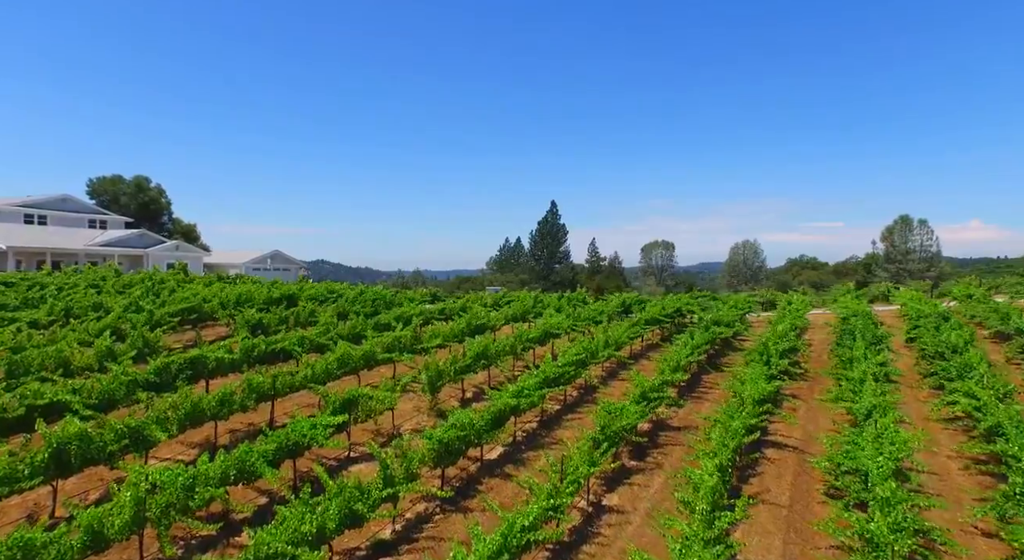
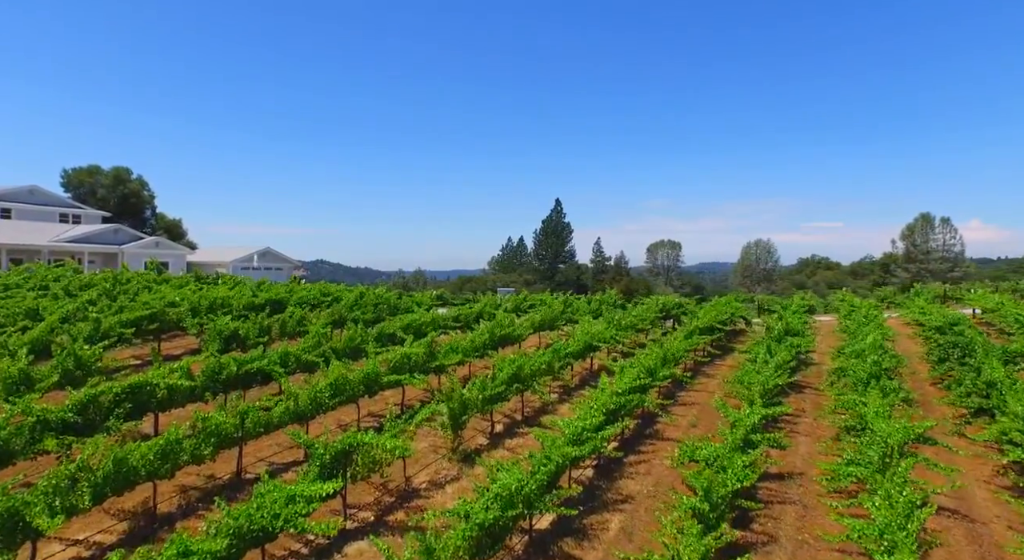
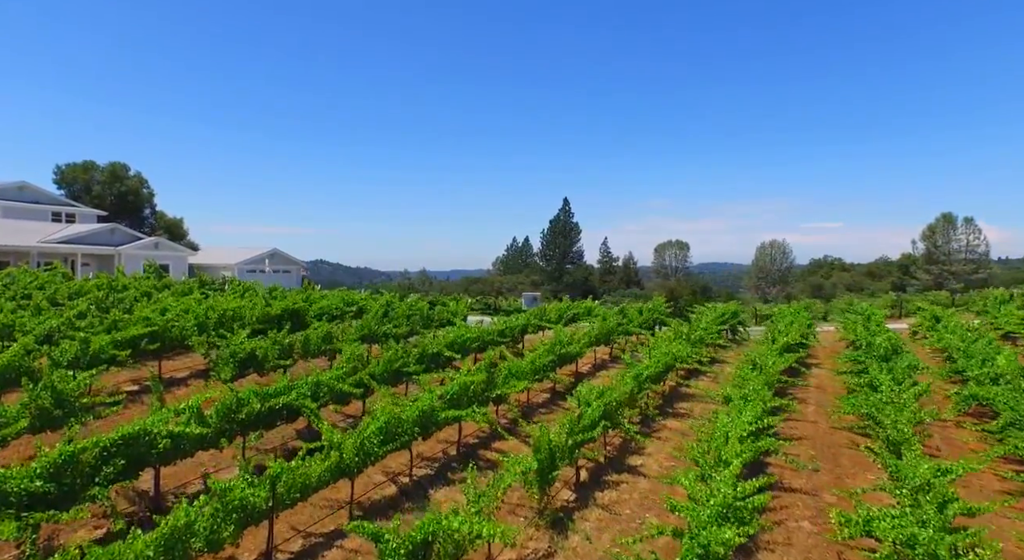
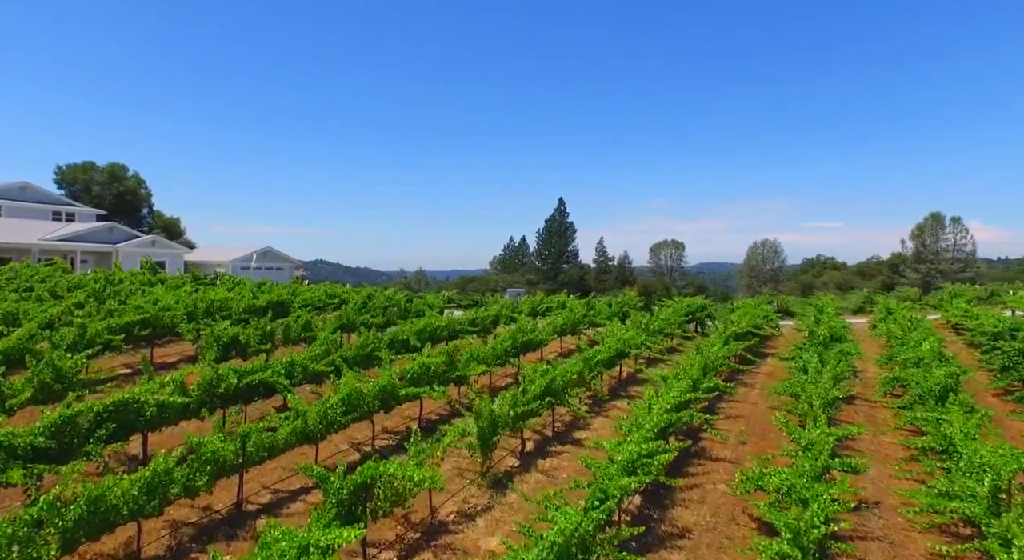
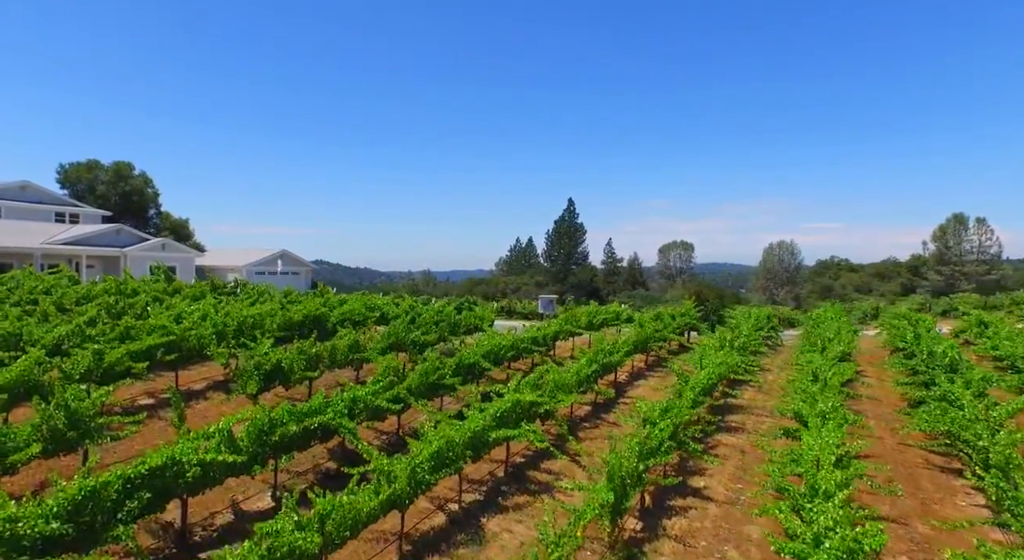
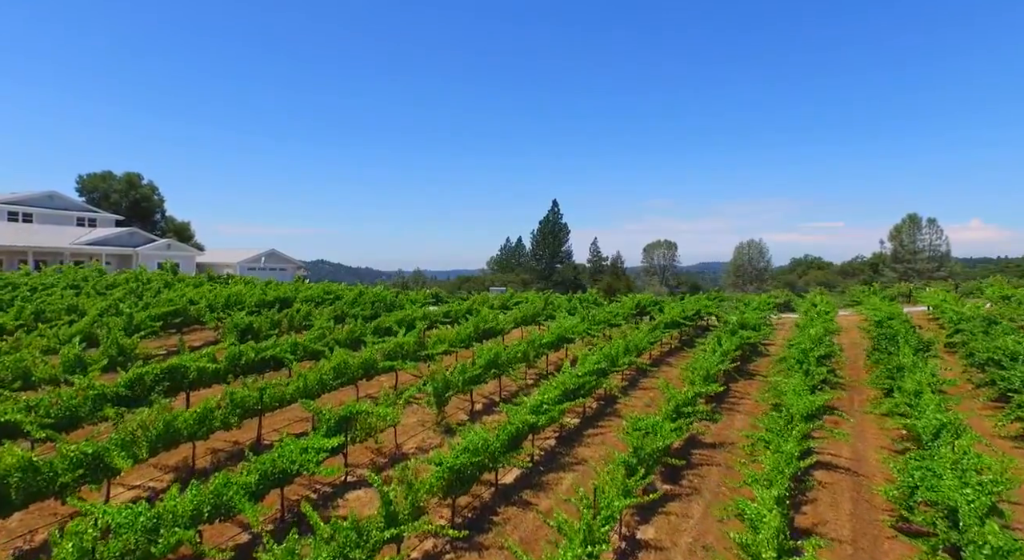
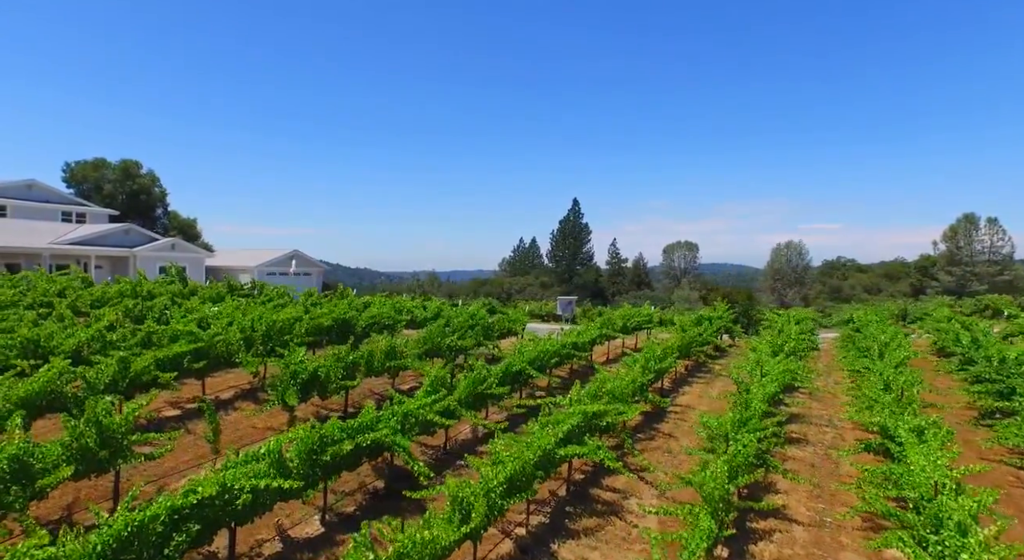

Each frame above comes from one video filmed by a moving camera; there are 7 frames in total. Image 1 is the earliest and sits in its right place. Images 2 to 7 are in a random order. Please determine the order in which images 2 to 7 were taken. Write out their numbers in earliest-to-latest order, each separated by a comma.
6, 2, 4, 3, 5, 7
